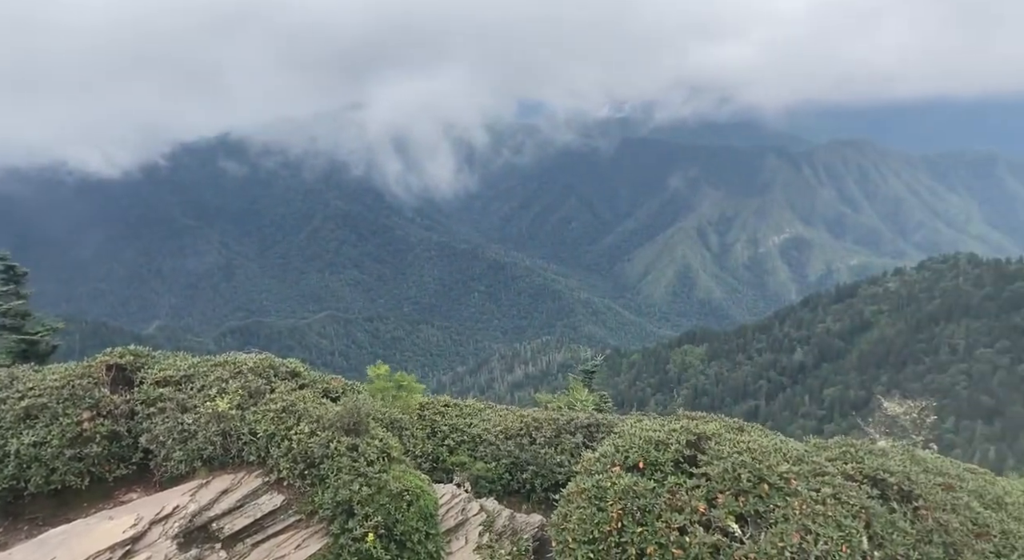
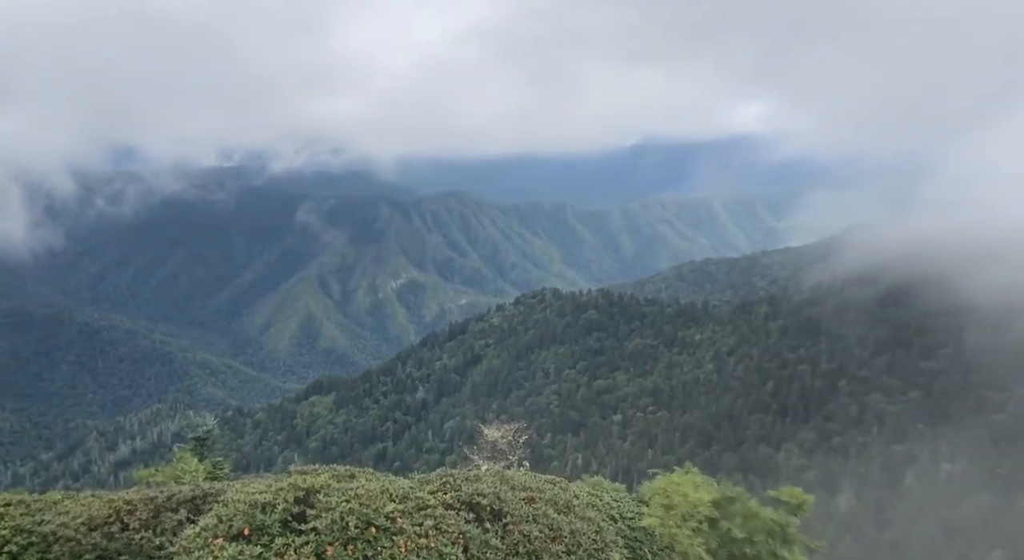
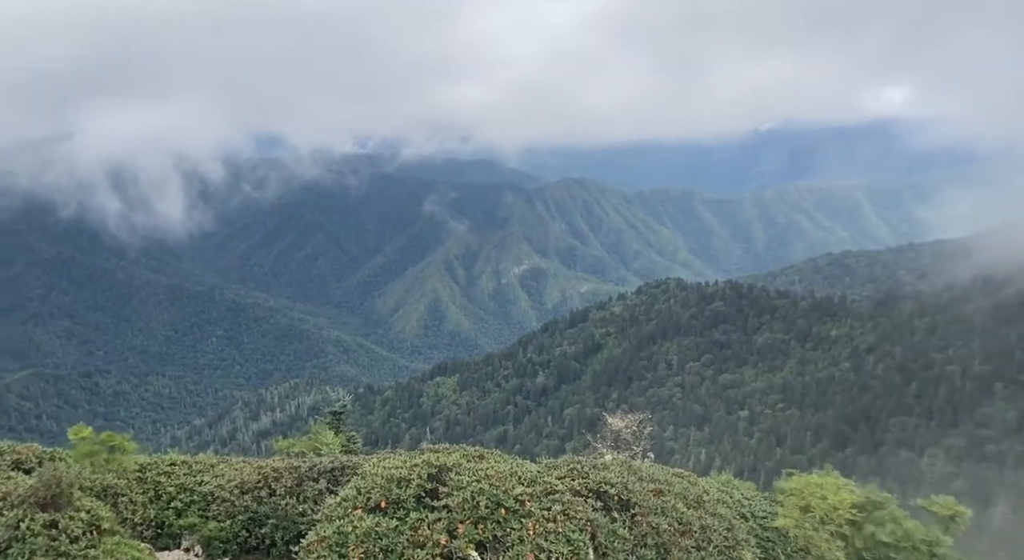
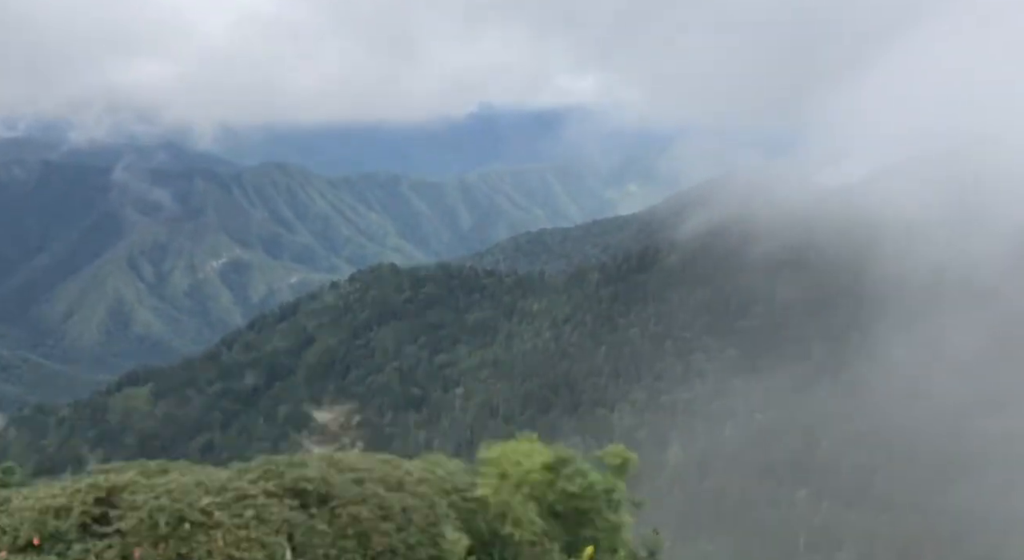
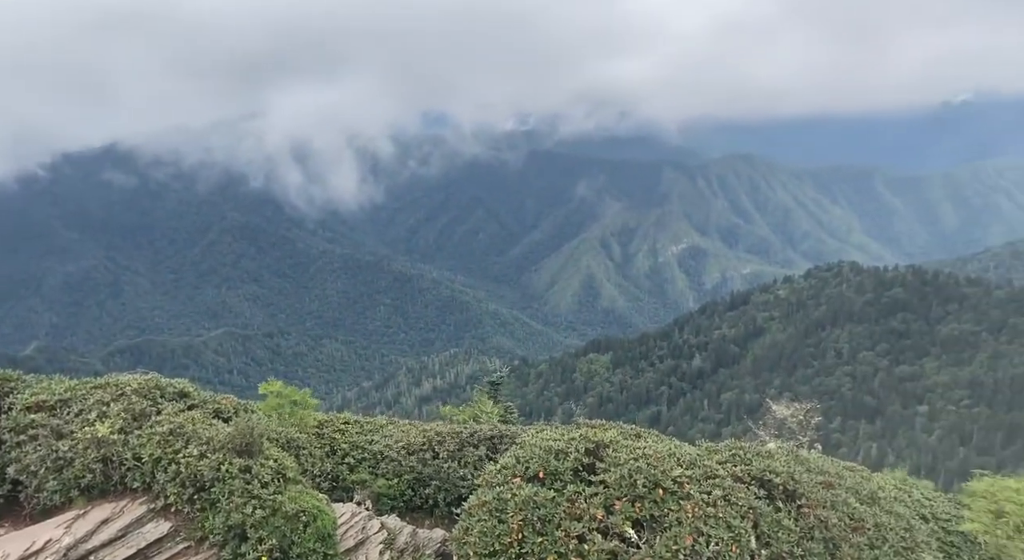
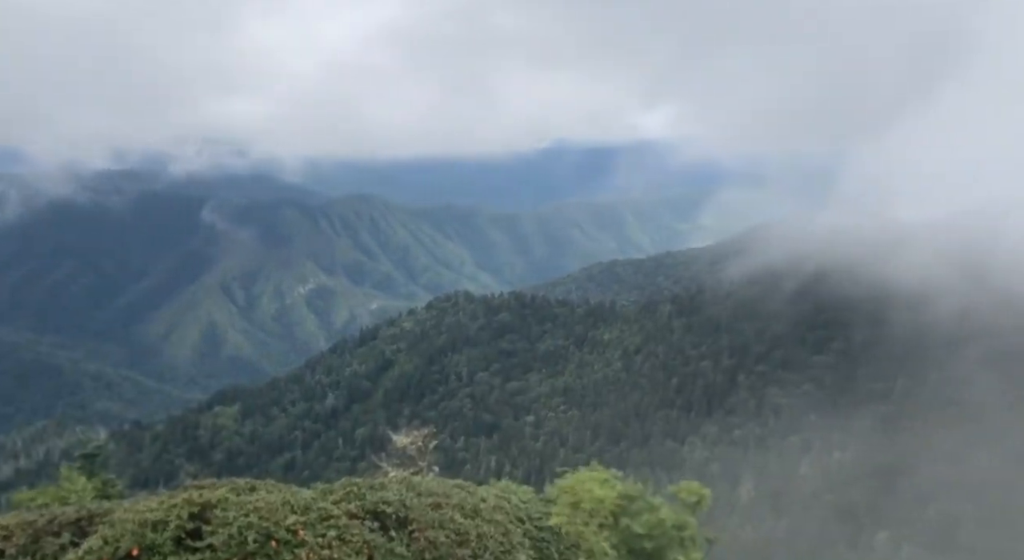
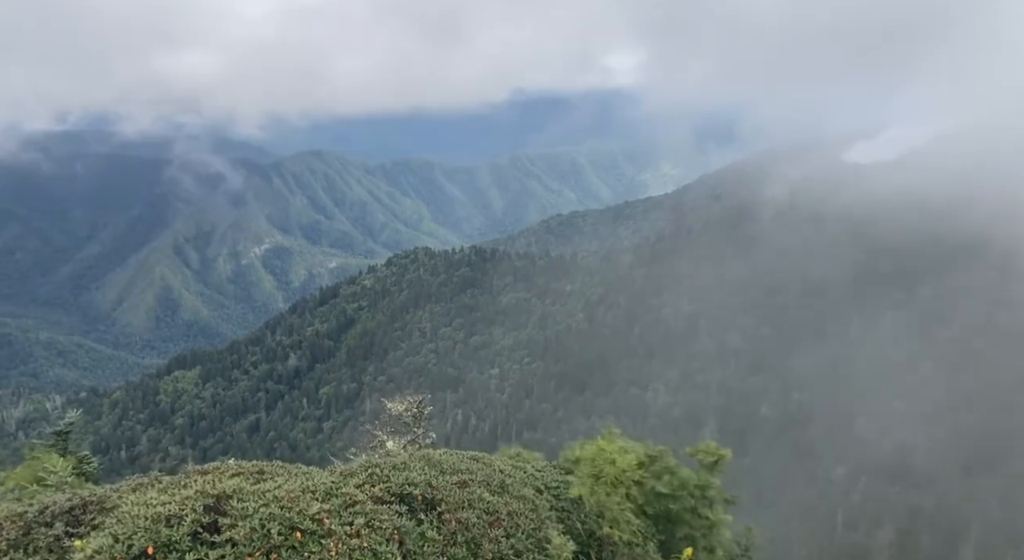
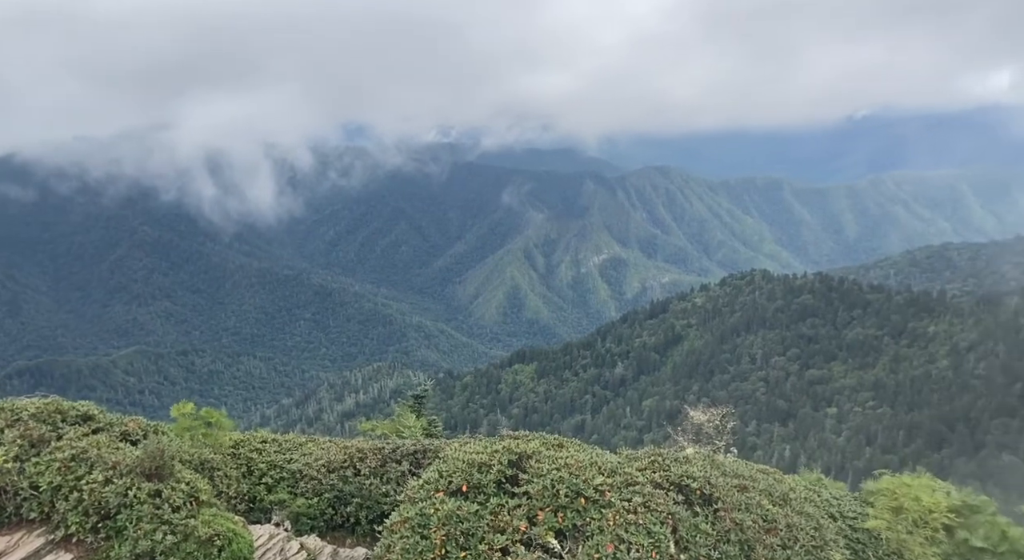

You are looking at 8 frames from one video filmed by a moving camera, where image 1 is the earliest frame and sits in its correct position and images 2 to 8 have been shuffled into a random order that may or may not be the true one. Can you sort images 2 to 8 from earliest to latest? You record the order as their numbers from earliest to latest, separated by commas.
5, 8, 3, 2, 6, 4, 7
